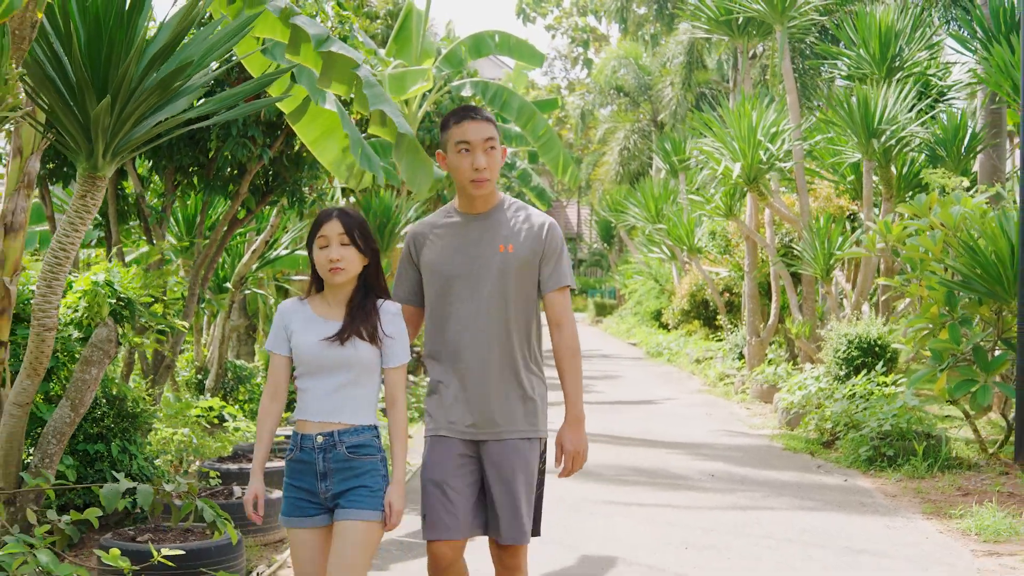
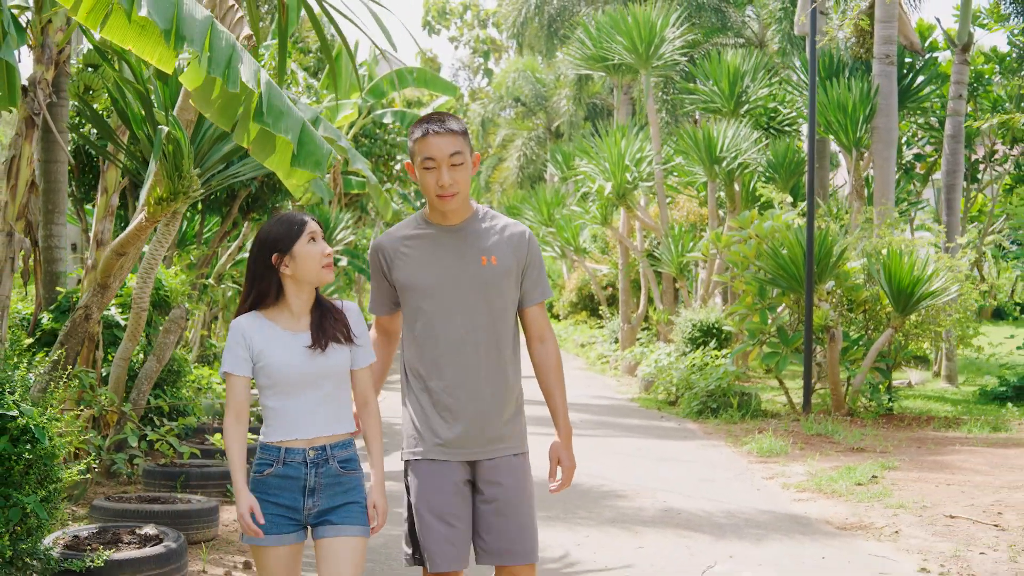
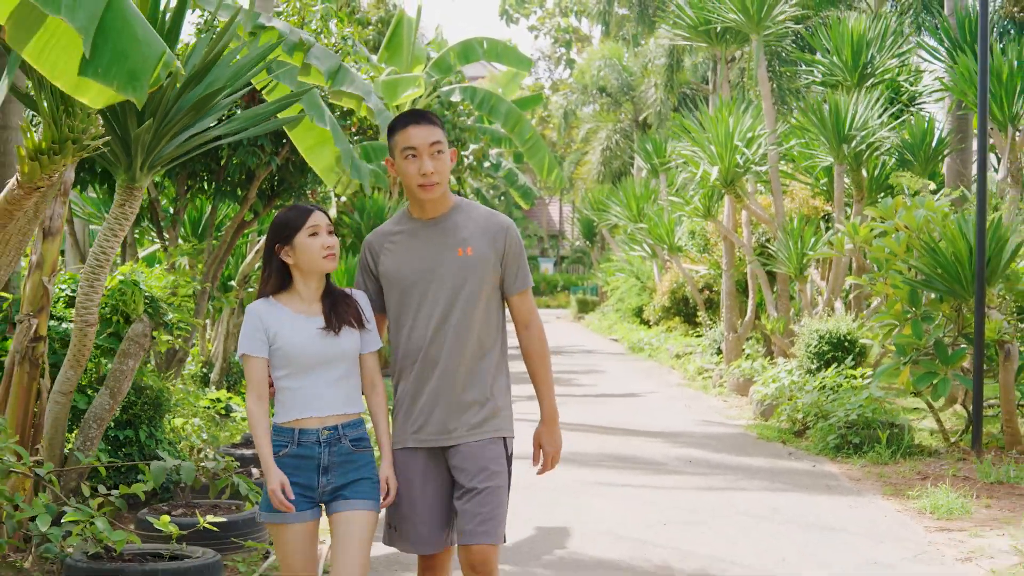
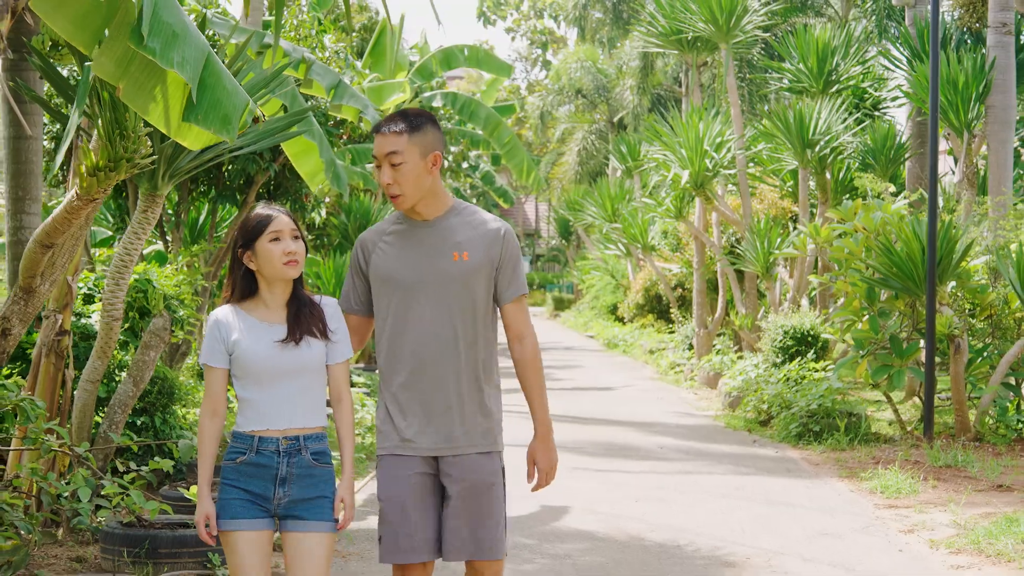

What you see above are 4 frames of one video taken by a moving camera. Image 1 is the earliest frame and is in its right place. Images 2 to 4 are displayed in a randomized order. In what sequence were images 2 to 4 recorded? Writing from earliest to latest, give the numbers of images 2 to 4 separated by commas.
3, 4, 2
